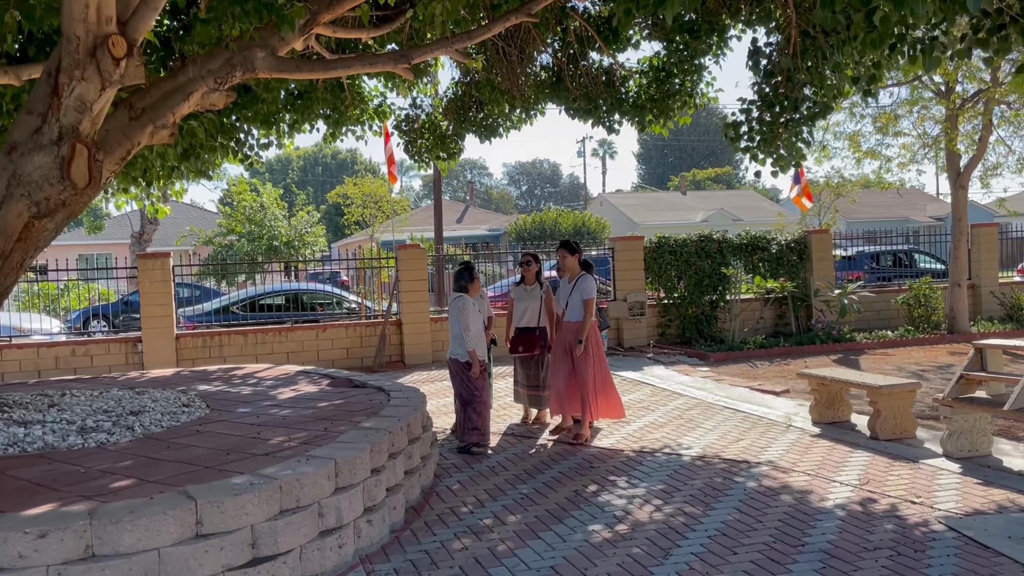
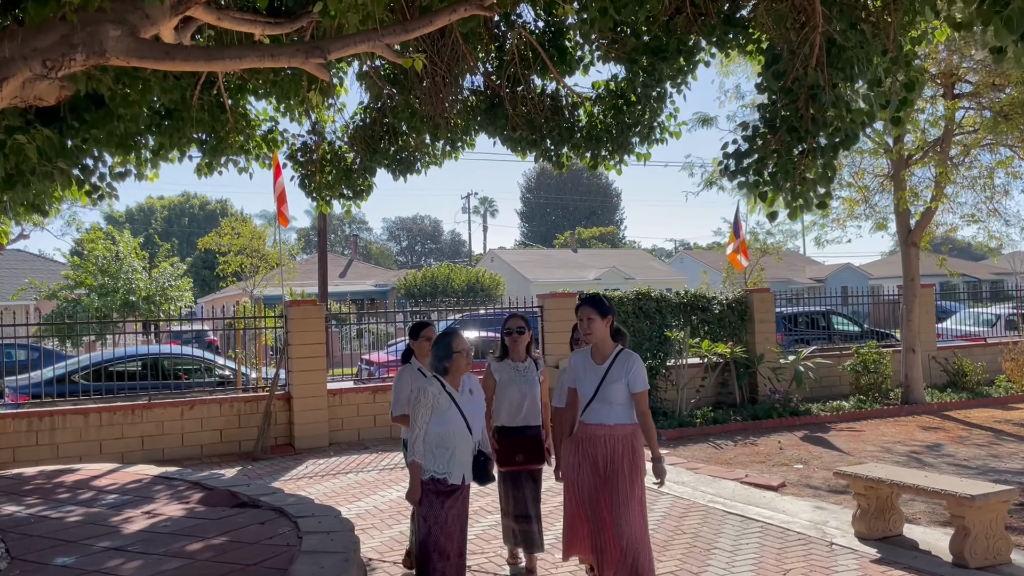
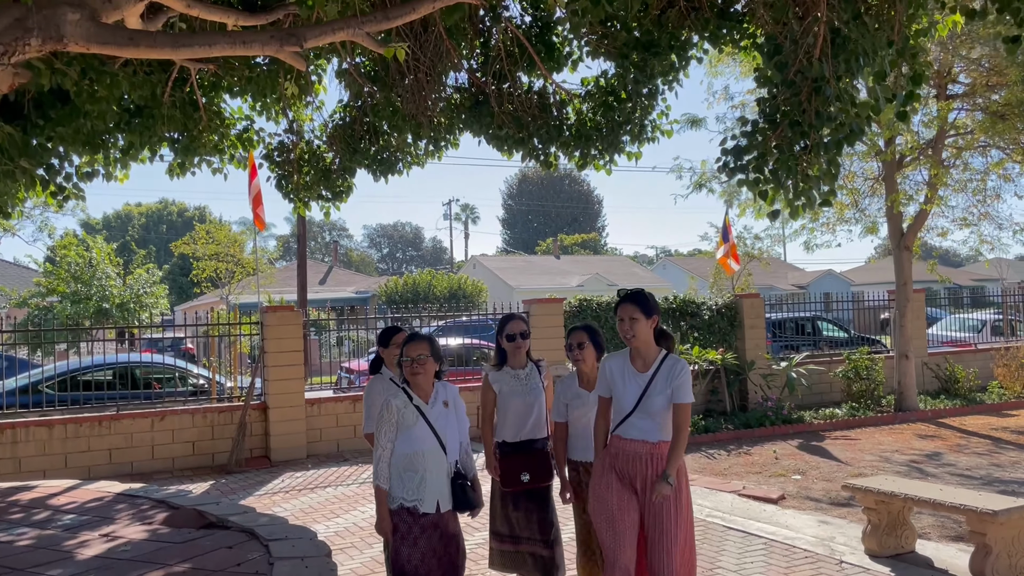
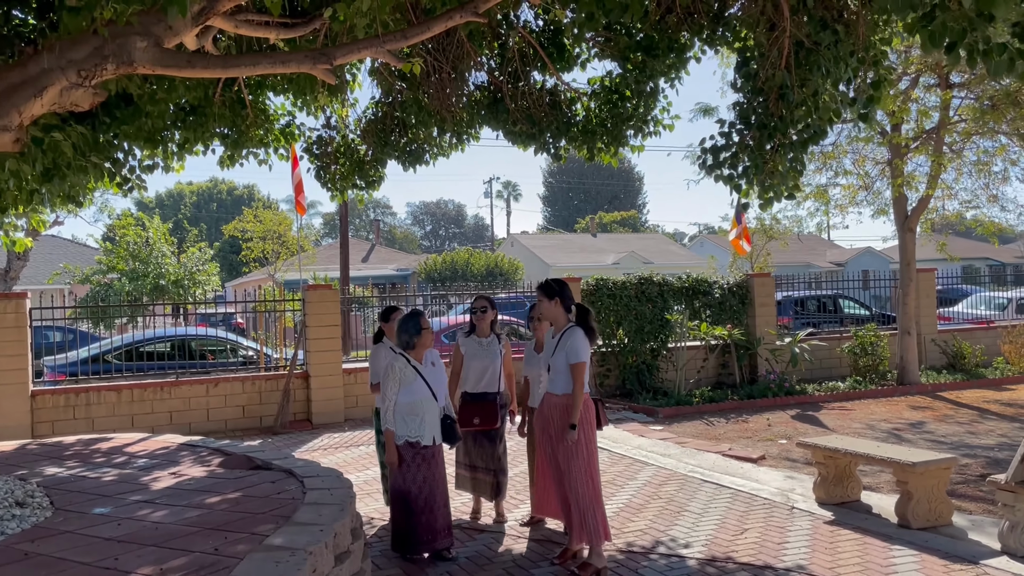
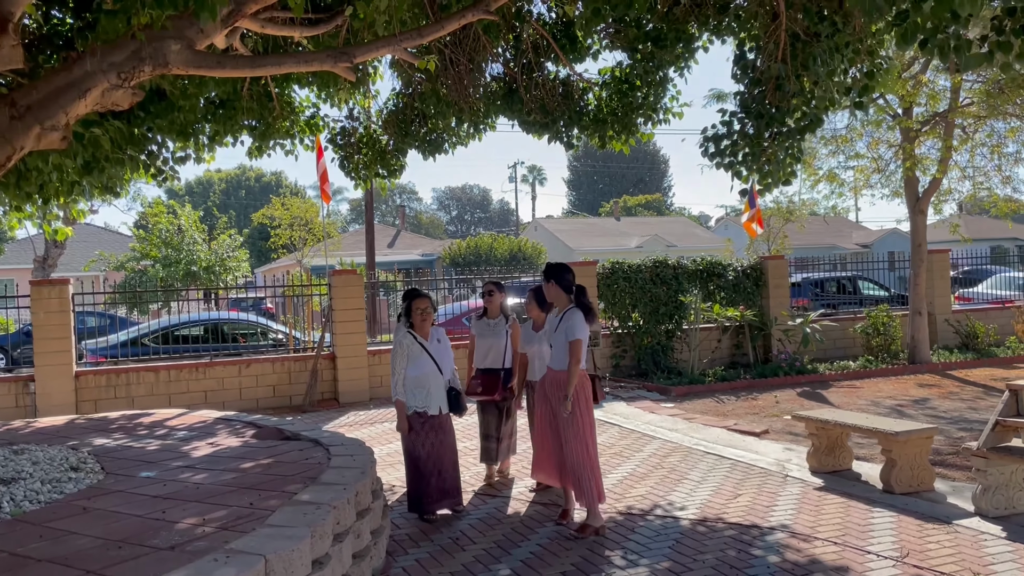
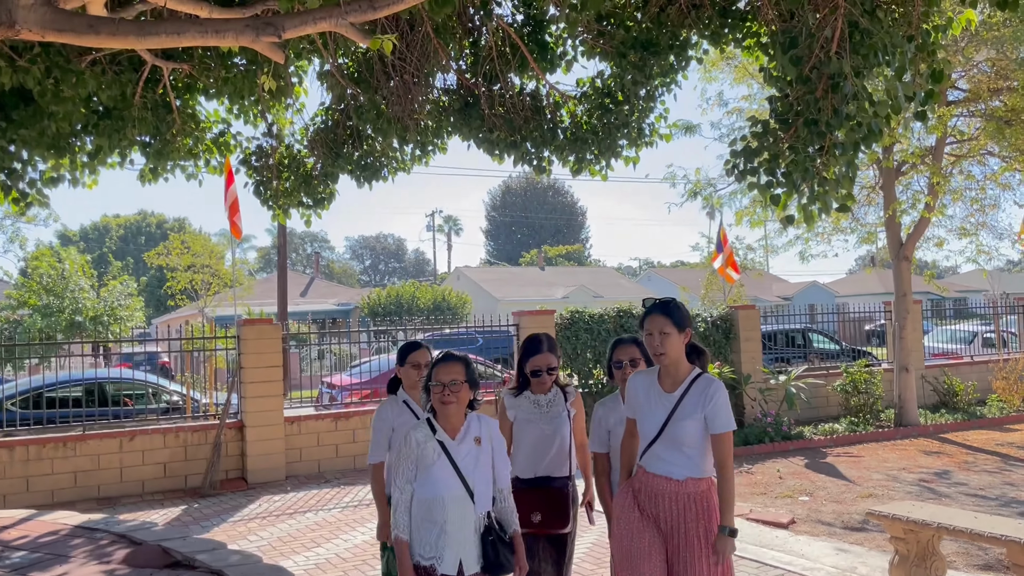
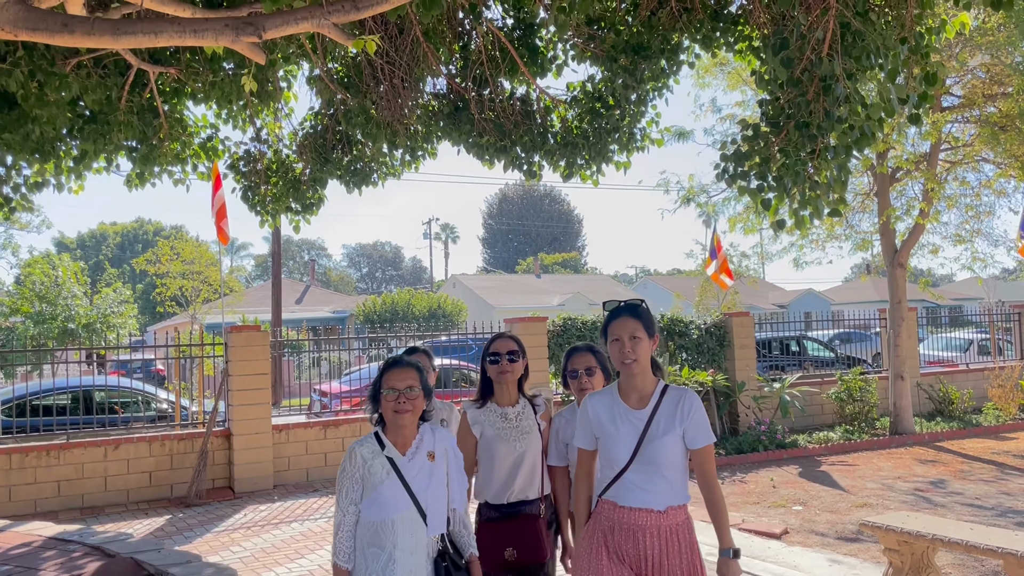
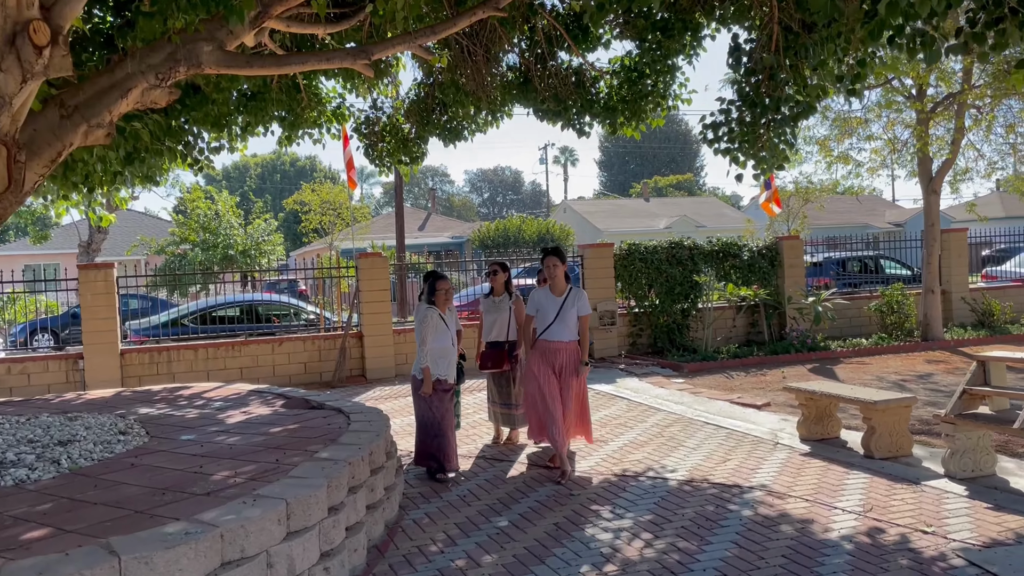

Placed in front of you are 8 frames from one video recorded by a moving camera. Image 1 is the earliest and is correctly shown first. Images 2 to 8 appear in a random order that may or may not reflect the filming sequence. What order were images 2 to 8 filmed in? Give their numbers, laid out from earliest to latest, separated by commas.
8, 5, 4, 2, 3, 6, 7
